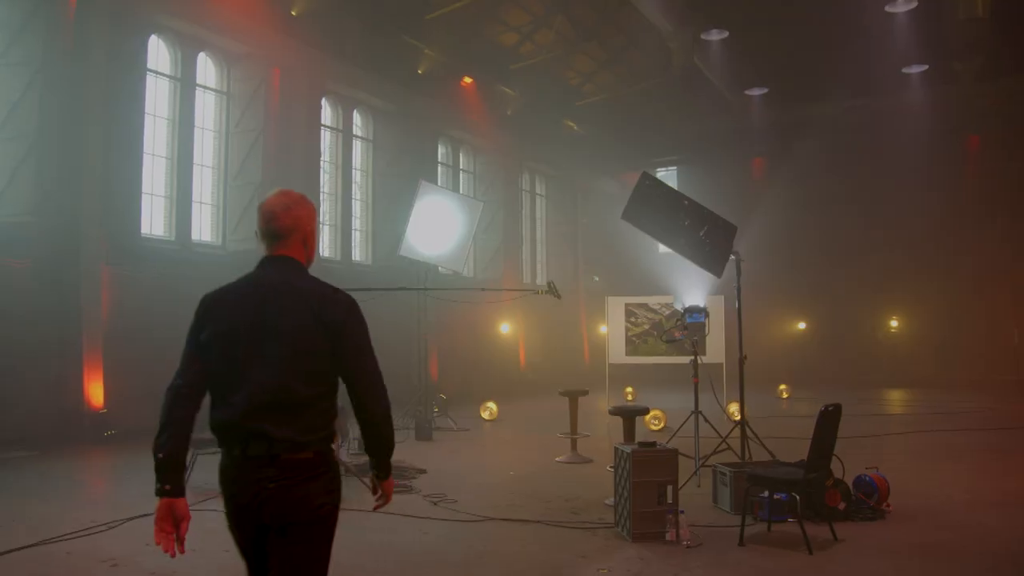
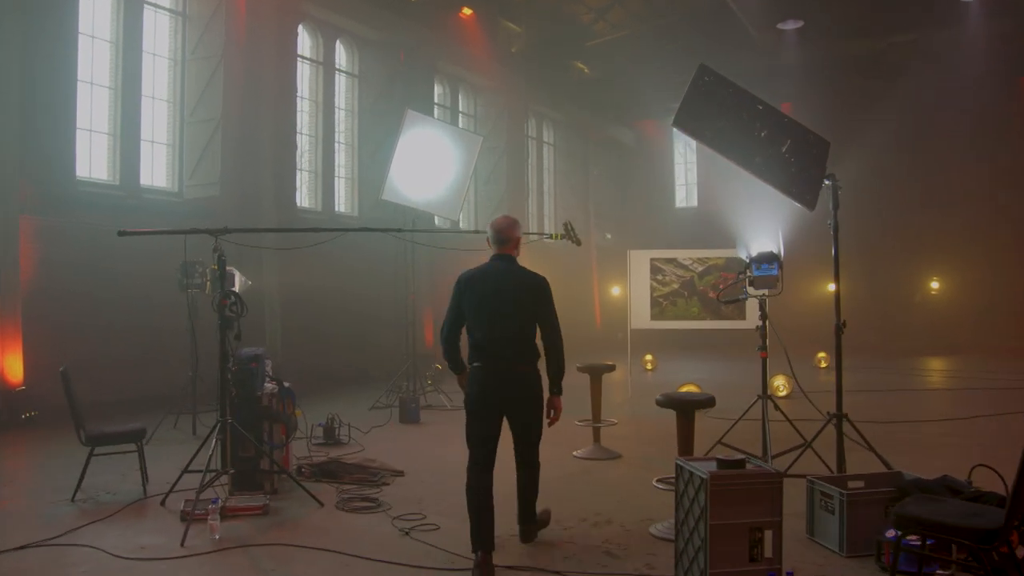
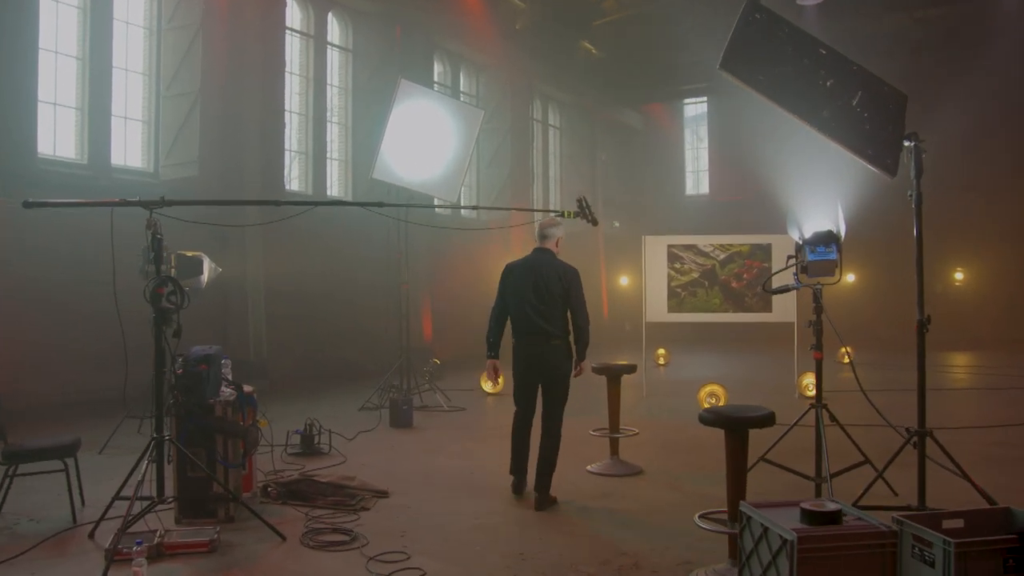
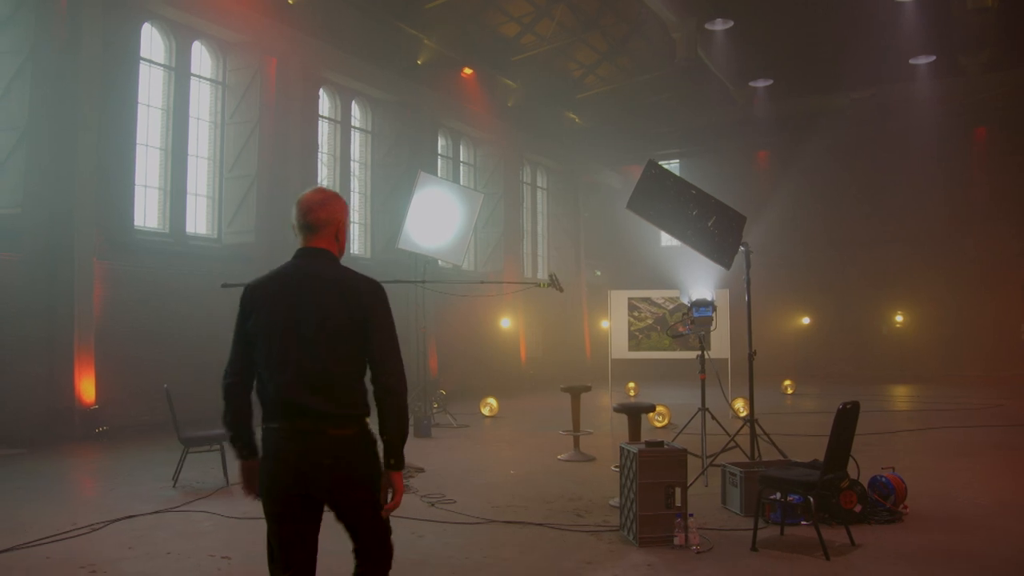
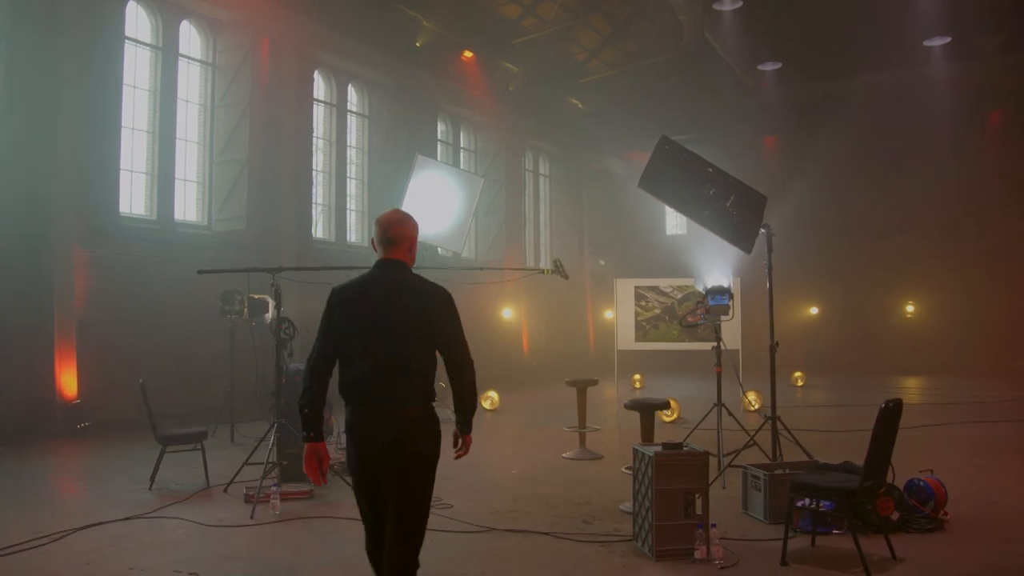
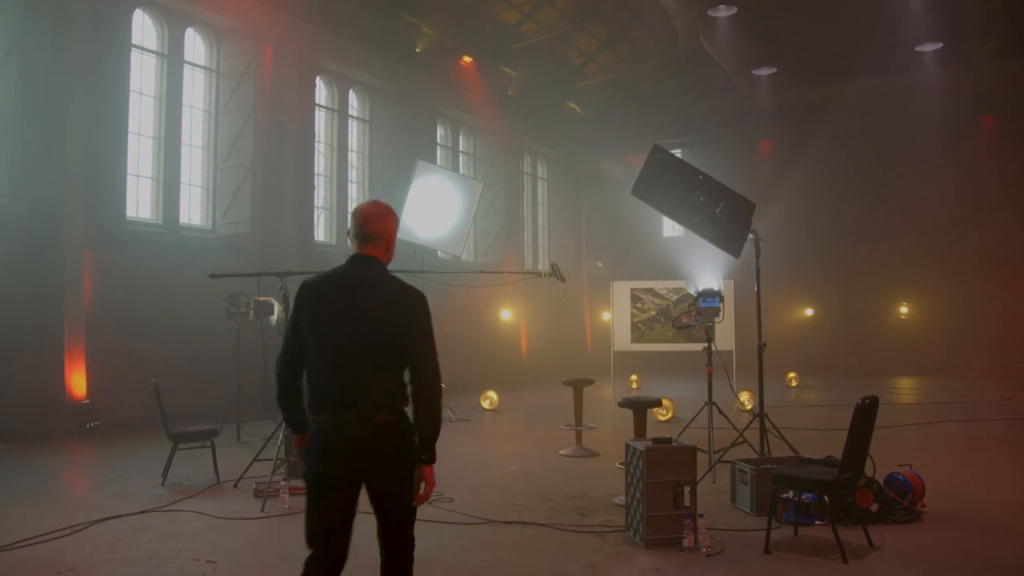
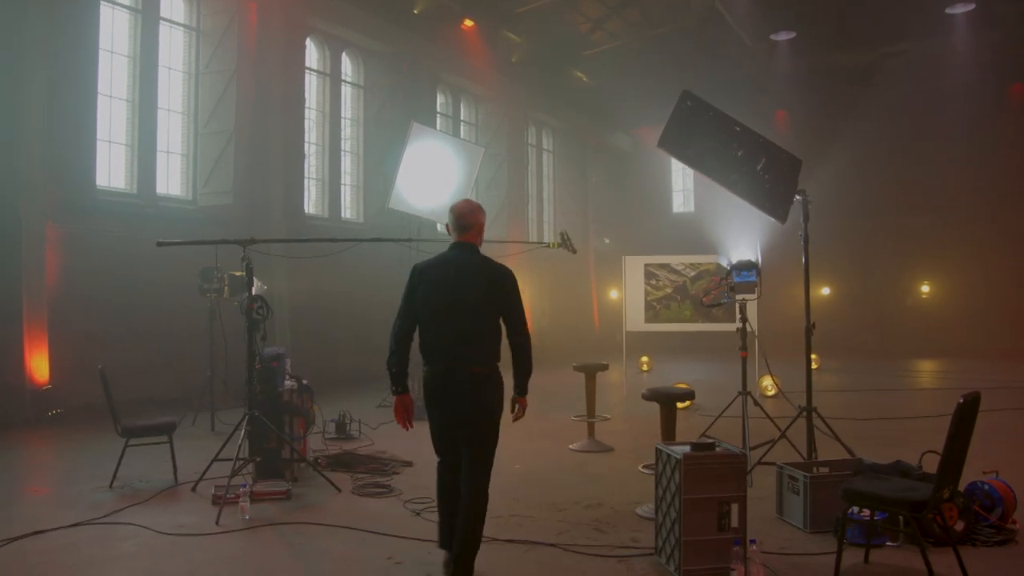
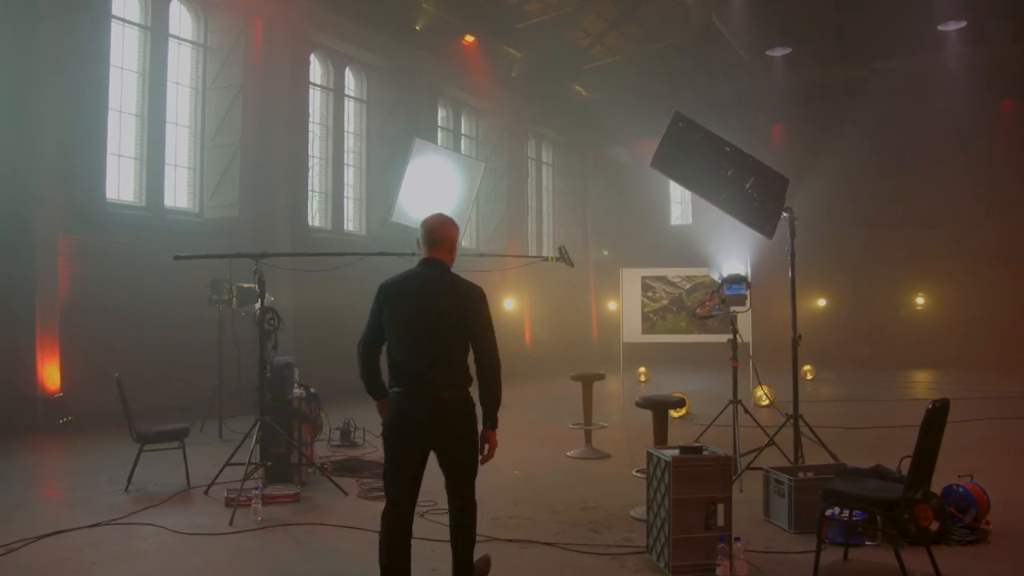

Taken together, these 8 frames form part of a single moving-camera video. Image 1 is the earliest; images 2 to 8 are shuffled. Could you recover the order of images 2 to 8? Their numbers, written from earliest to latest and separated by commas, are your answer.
4, 6, 5, 8, 7, 2, 3
